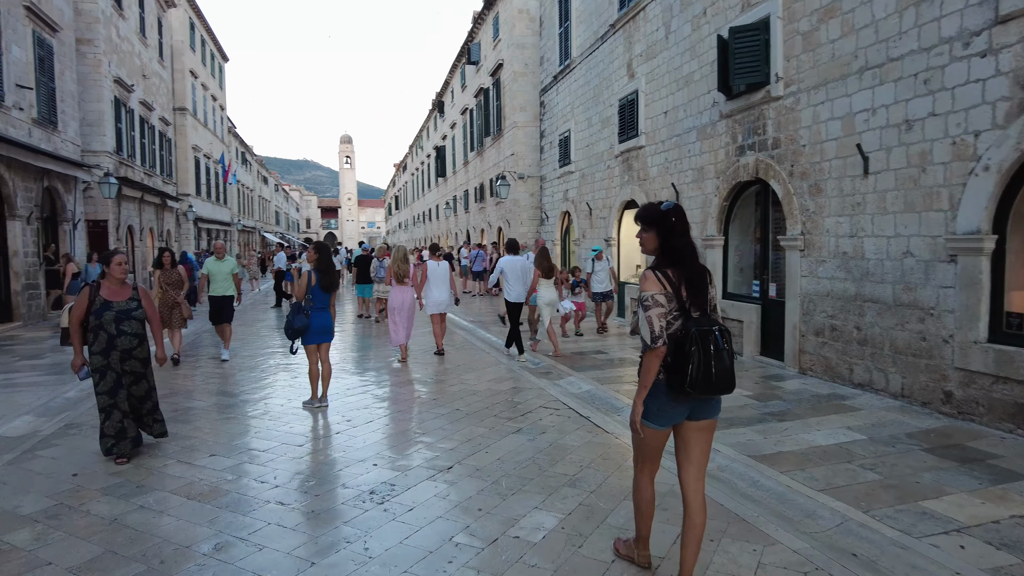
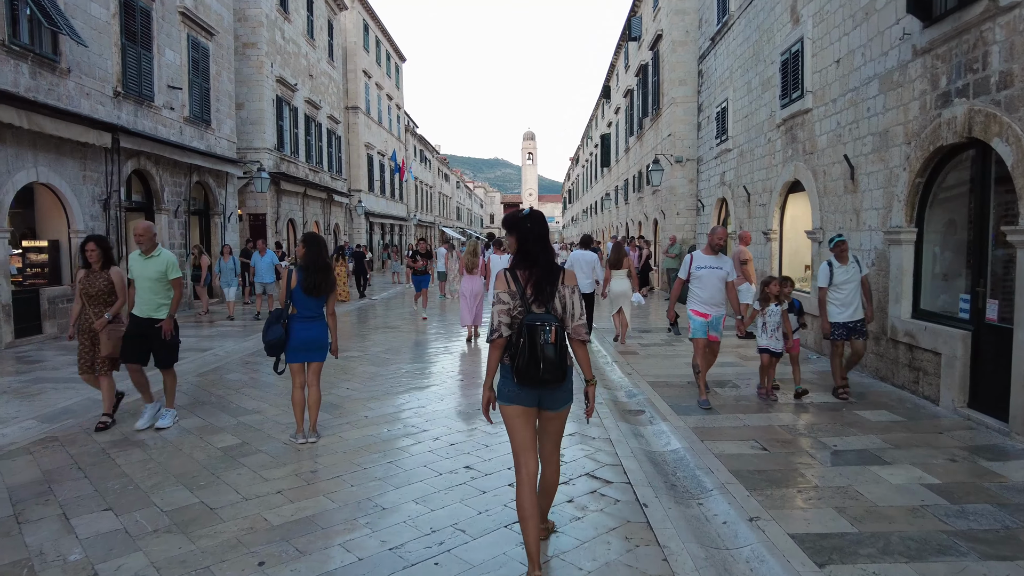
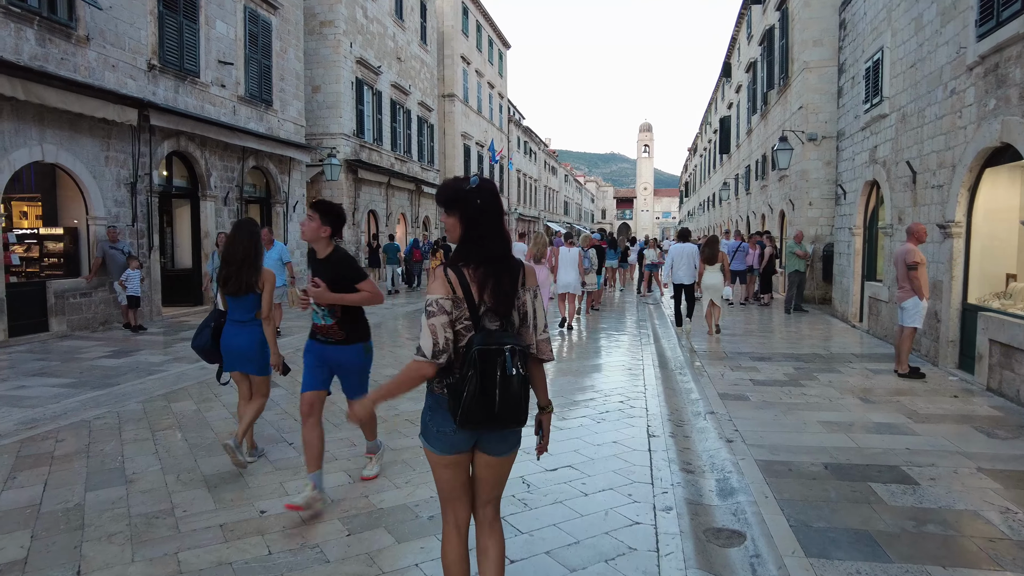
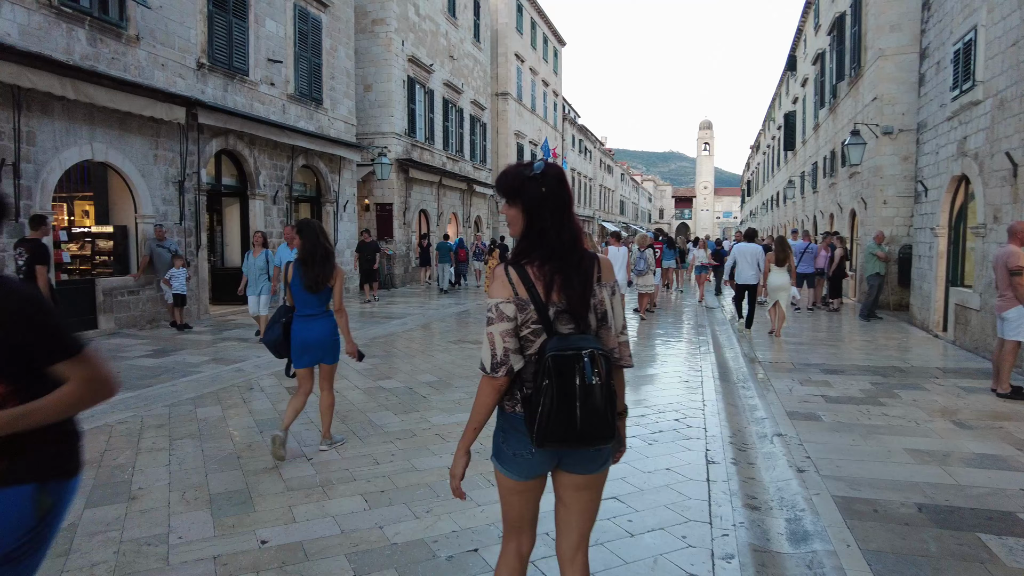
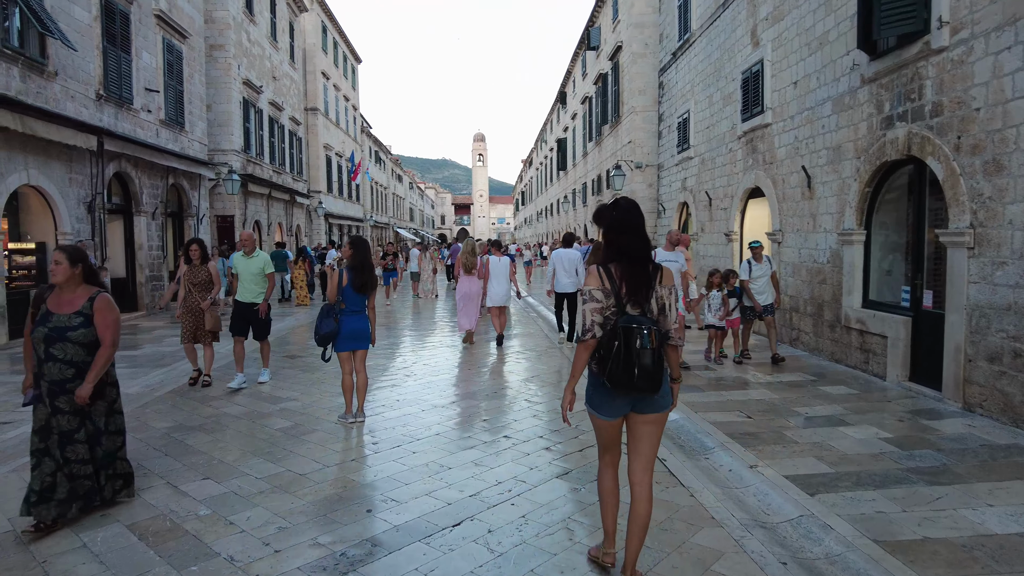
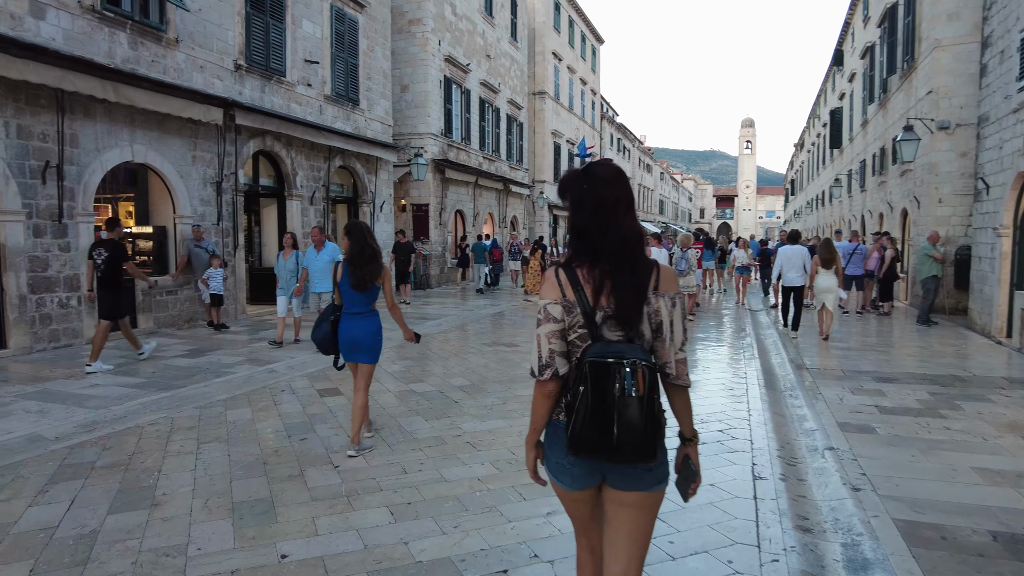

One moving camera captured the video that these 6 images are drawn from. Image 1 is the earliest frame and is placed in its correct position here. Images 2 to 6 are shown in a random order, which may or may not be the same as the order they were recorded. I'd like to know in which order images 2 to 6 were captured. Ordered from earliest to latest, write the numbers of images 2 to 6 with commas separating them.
5, 2, 3, 4, 6
